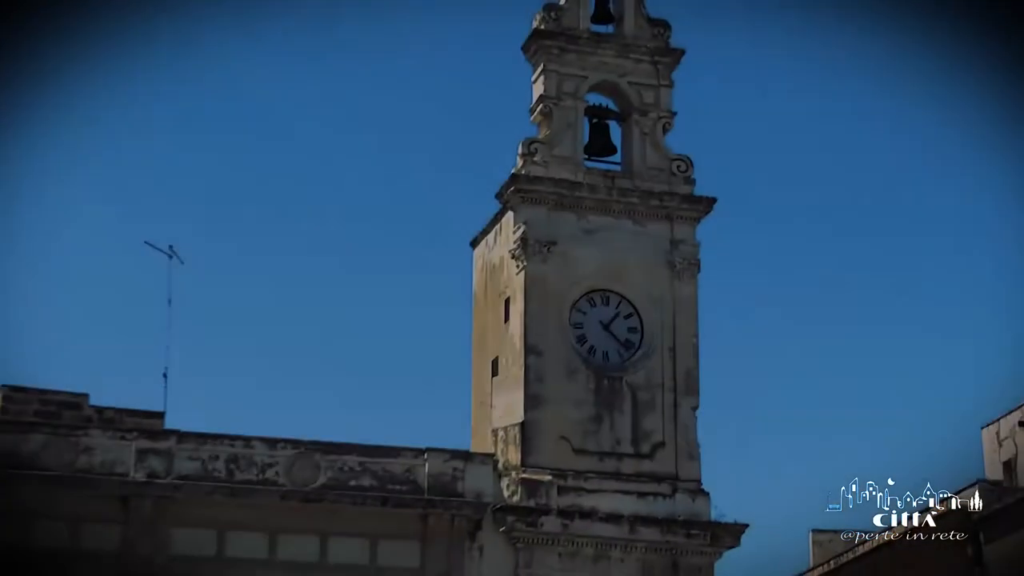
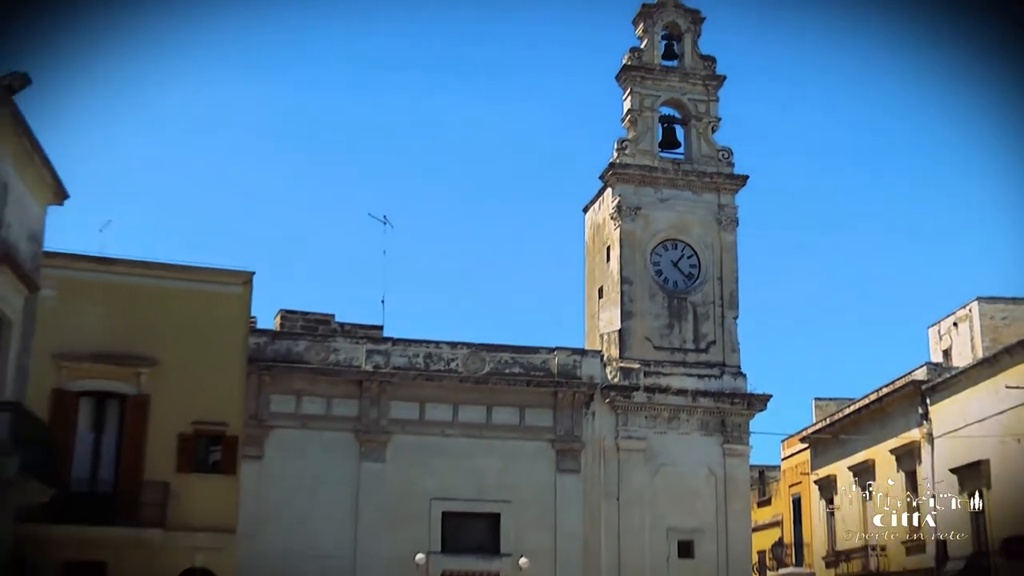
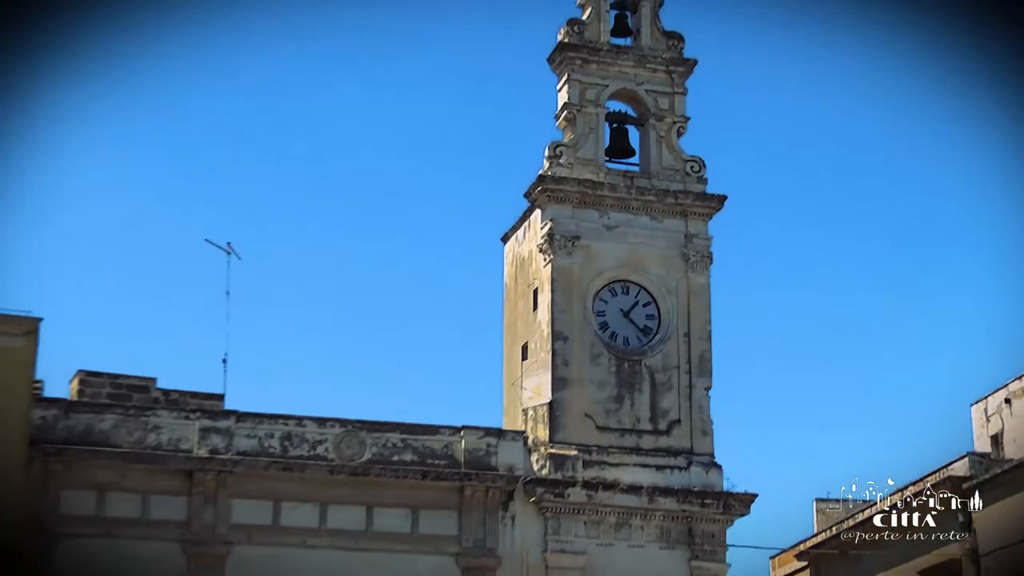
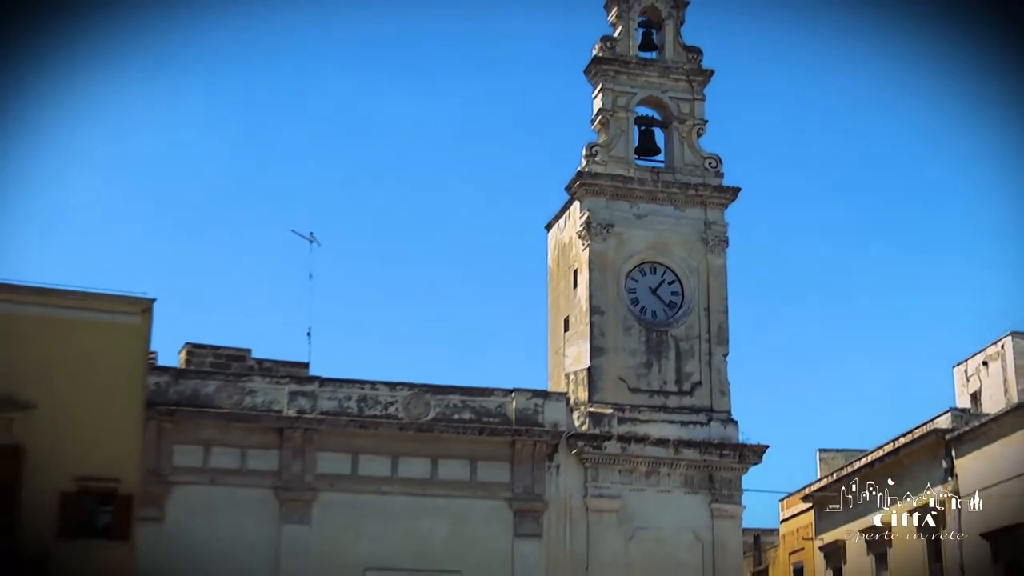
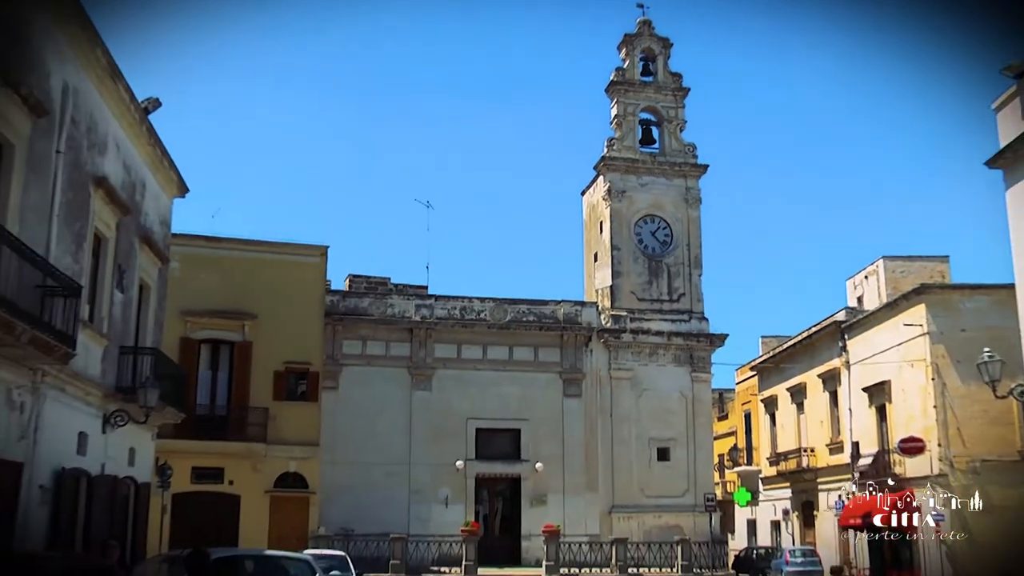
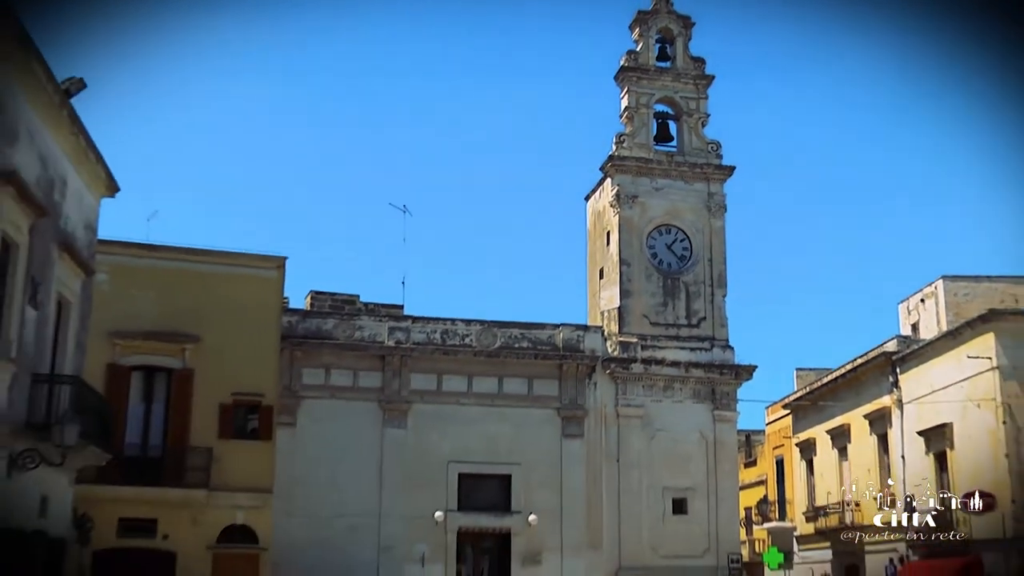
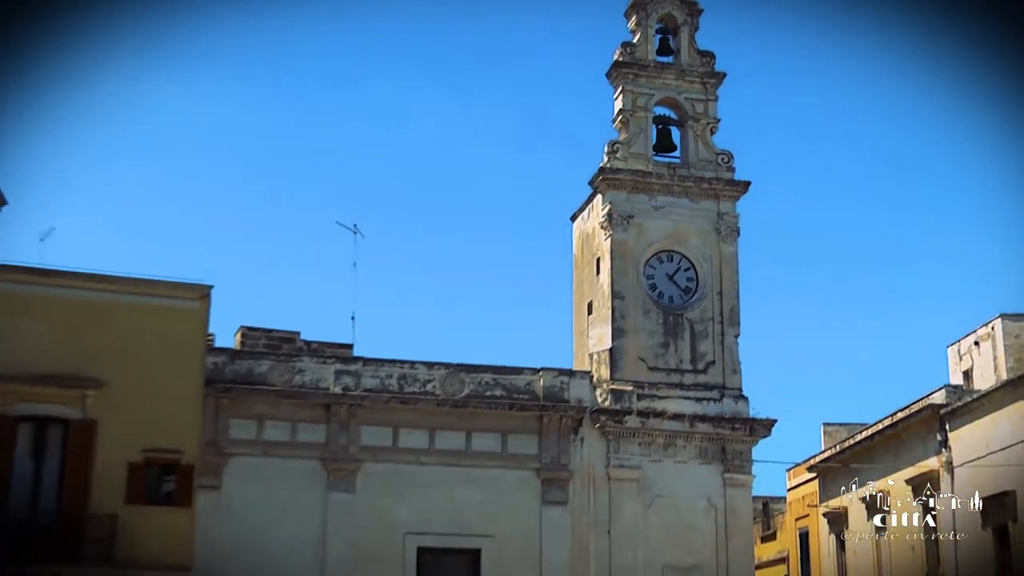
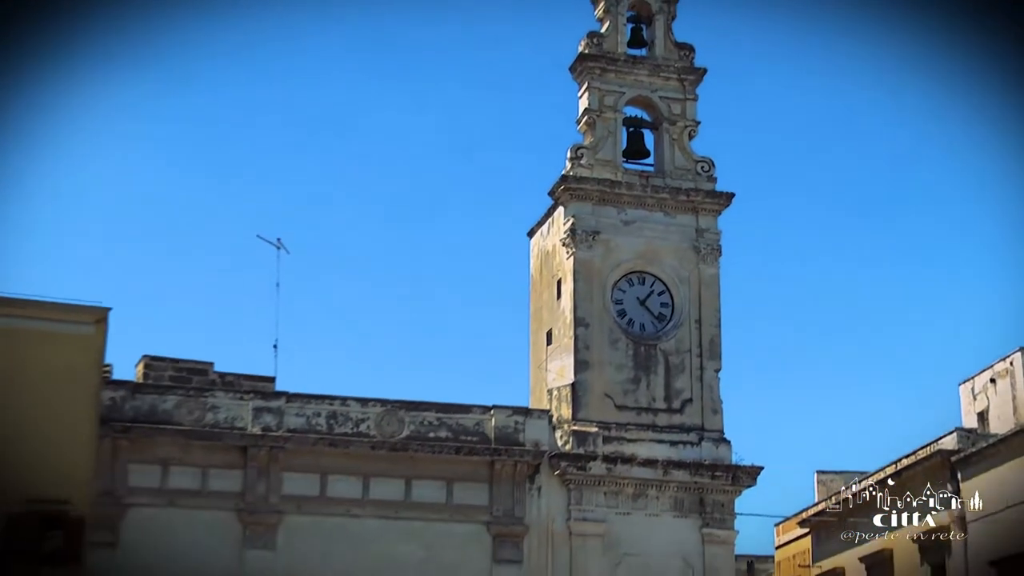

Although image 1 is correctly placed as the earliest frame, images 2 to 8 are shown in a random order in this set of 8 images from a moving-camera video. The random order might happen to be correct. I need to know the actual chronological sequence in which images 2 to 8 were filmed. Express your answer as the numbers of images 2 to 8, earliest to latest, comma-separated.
3, 8, 4, 7, 2, 6, 5
